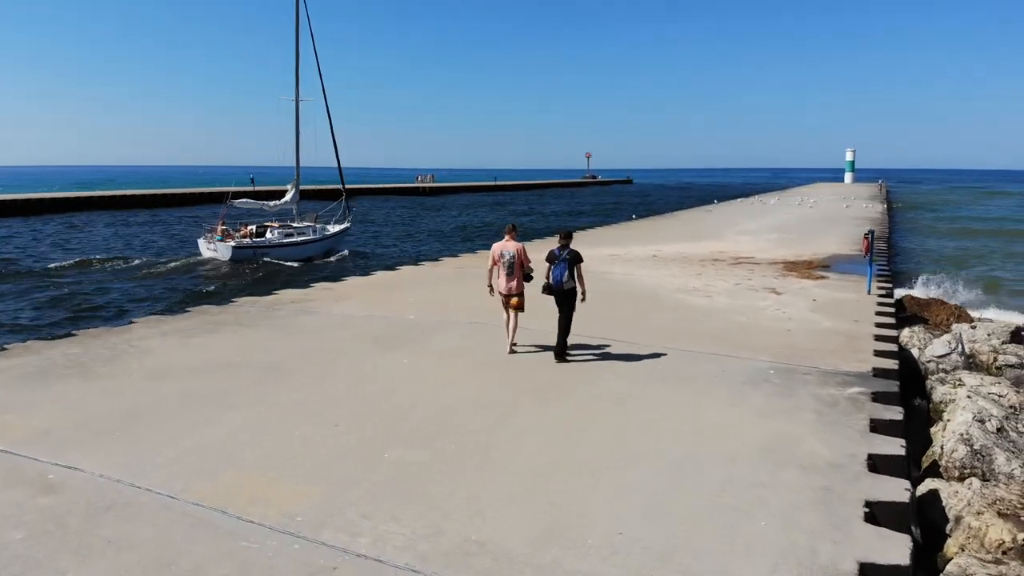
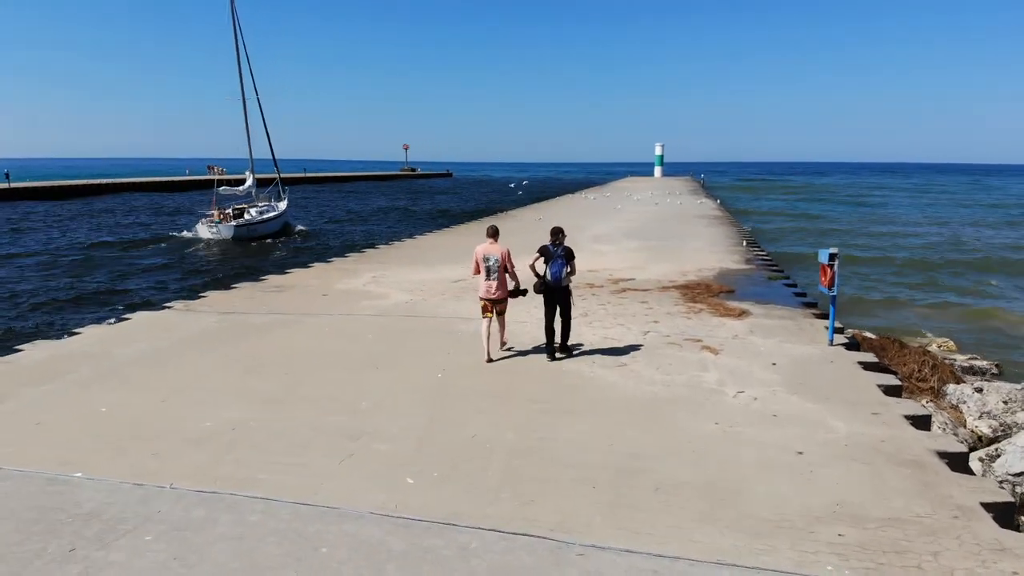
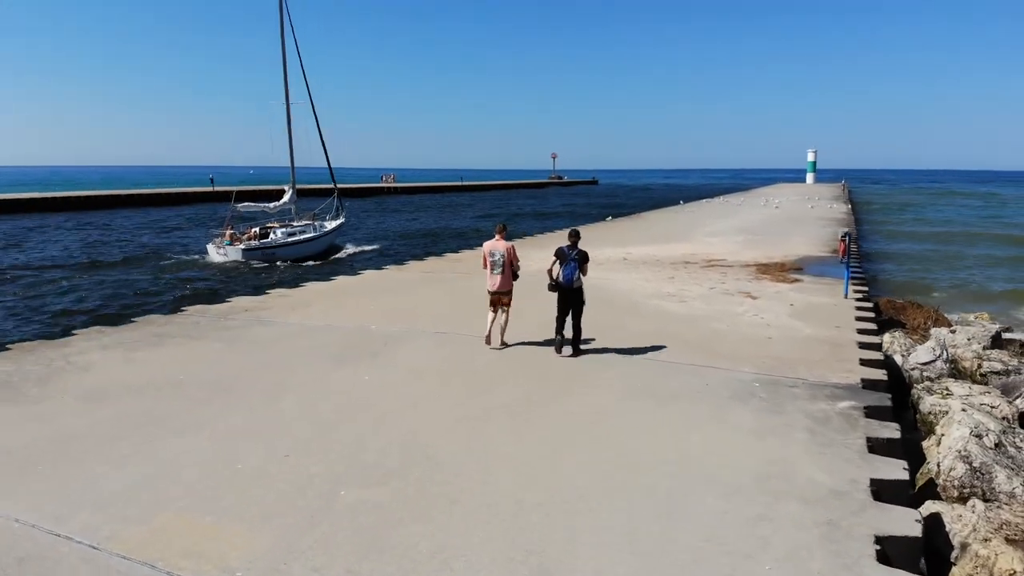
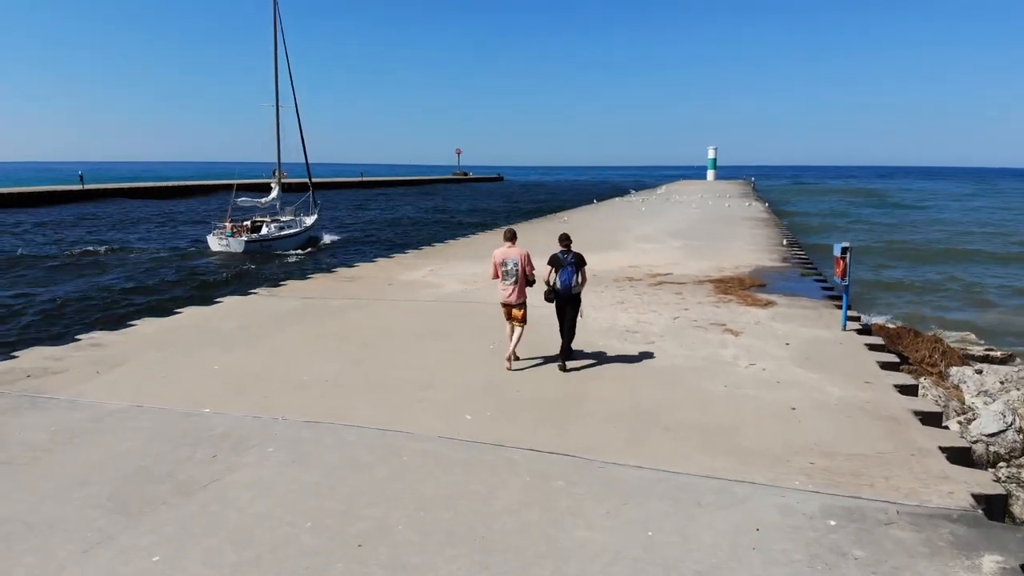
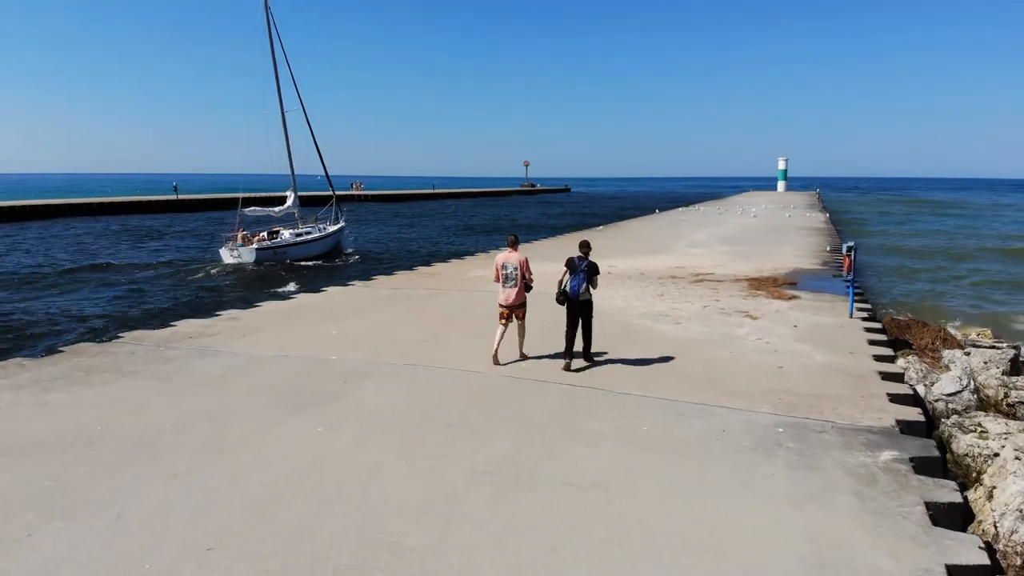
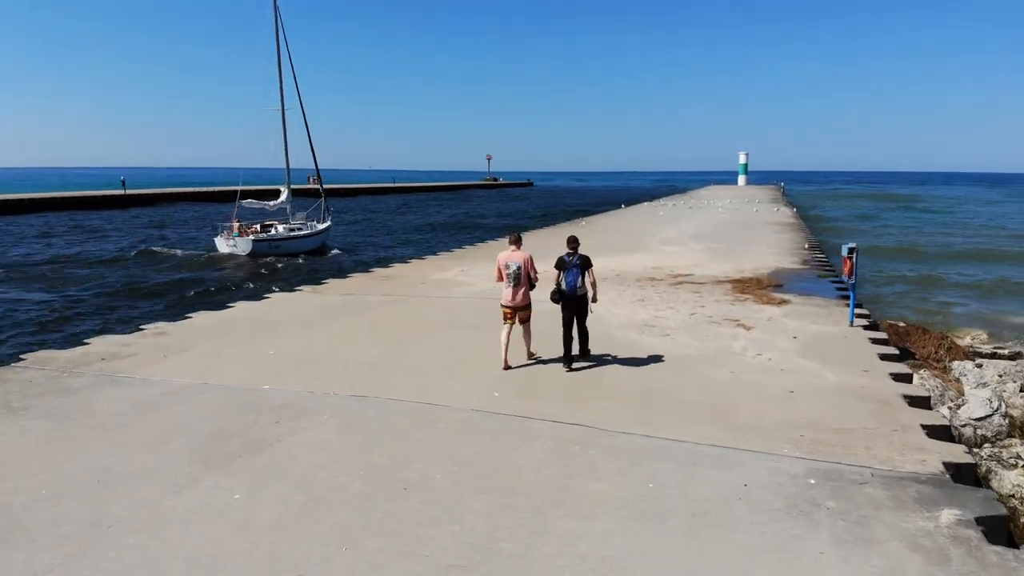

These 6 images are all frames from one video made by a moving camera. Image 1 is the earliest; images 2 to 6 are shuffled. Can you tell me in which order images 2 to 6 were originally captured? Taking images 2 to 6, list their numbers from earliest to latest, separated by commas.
3, 5, 6, 4, 2
